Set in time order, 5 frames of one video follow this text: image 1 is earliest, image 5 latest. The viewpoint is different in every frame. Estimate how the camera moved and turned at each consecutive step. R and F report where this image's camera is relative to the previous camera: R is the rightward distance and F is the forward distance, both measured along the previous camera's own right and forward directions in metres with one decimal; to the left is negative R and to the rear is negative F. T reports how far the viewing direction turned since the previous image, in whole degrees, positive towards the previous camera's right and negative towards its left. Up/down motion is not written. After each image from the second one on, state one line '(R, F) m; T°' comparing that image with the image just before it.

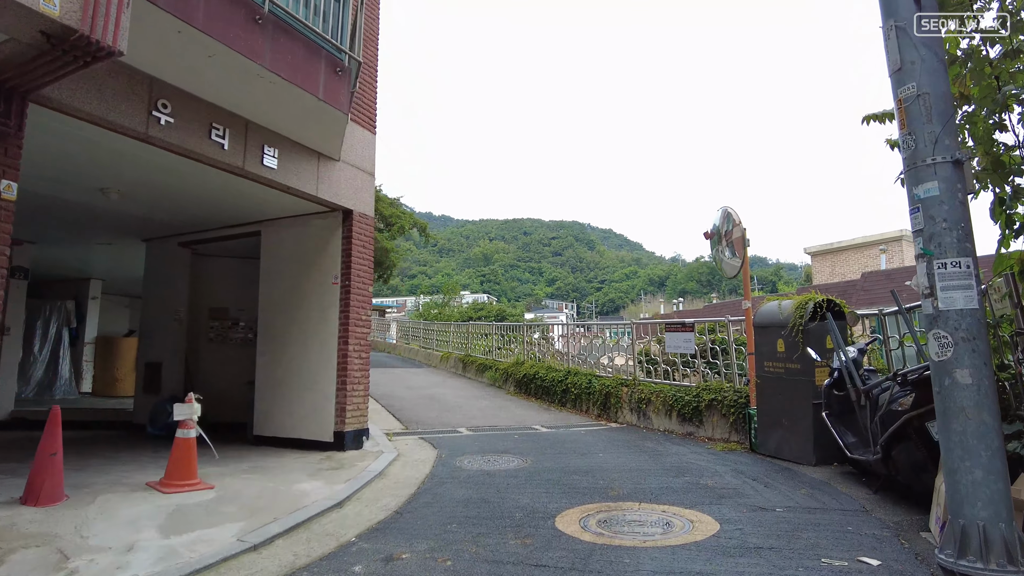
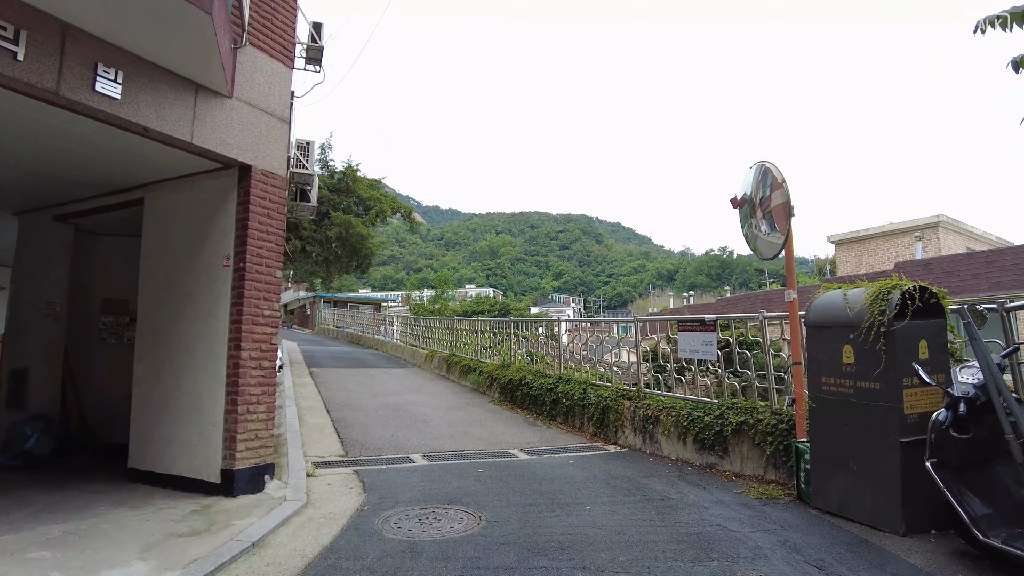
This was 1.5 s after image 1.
(+0.4, +1.8) m; -1°
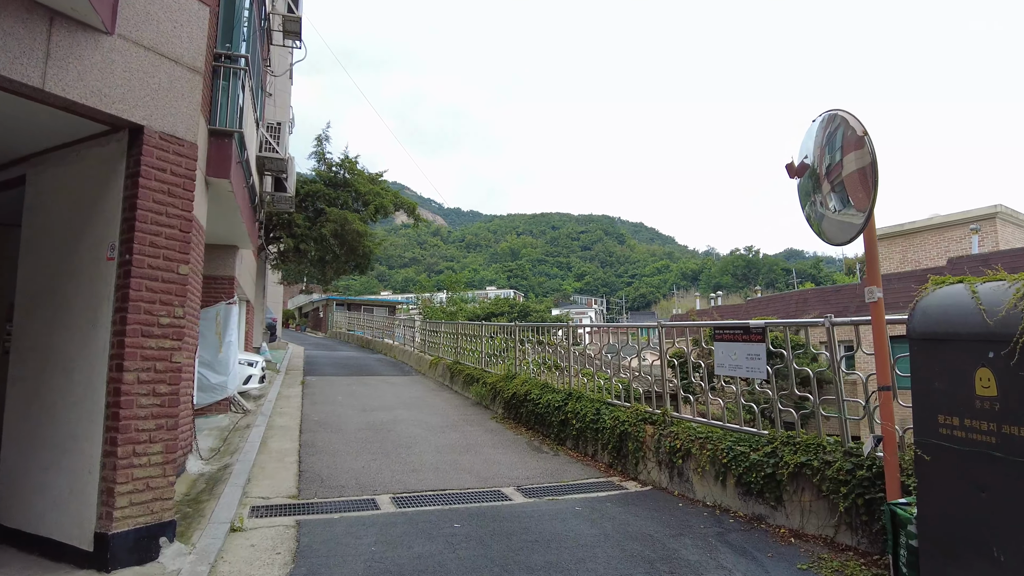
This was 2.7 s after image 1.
(+0.3, +1.3) m; -2°
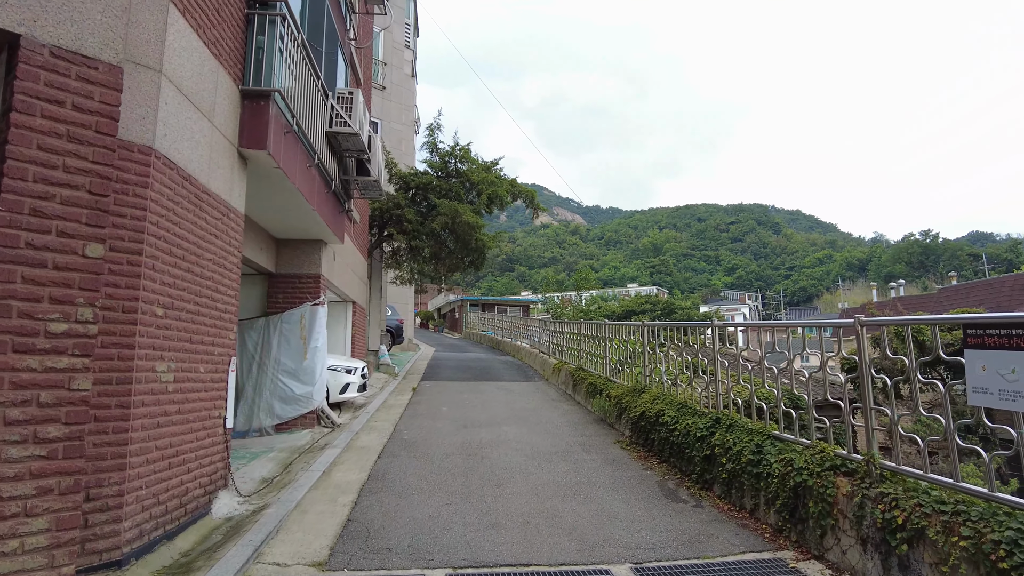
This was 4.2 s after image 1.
(+0.2, +1.7) m; -13°
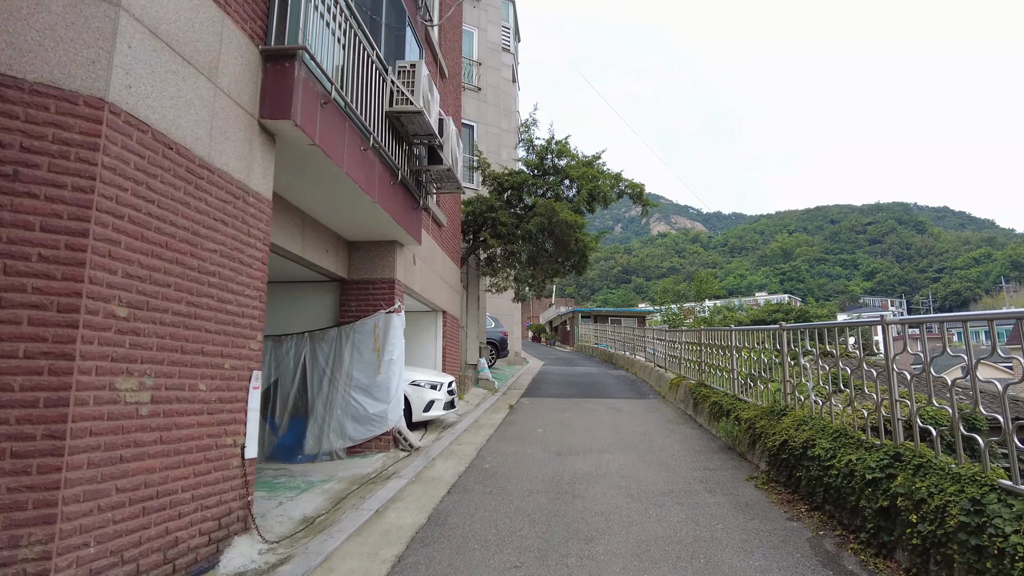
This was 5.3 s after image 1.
(+0.2, +1.2) m; -10°
